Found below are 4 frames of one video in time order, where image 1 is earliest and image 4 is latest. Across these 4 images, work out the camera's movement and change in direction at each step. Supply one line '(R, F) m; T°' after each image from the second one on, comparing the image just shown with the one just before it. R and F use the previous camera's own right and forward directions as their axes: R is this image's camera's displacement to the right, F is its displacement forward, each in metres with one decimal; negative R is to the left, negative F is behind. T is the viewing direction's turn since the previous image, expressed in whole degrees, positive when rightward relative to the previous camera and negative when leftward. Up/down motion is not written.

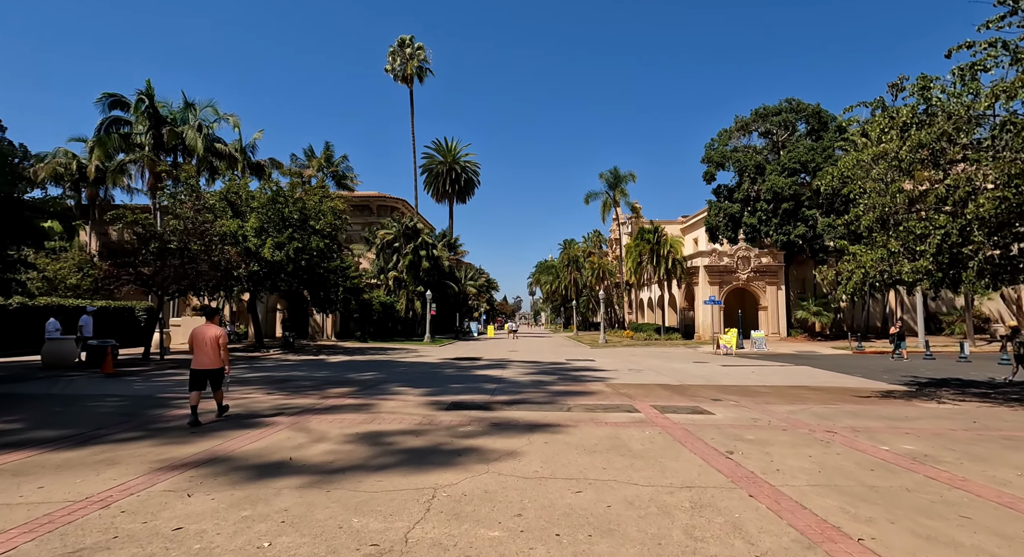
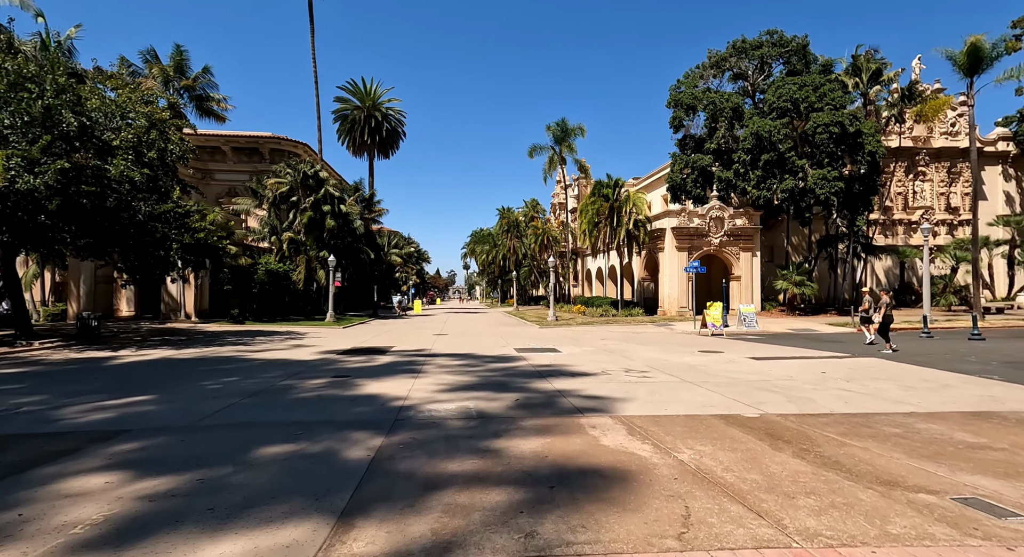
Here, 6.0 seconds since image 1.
(+0.3, +8.4) m; +7°
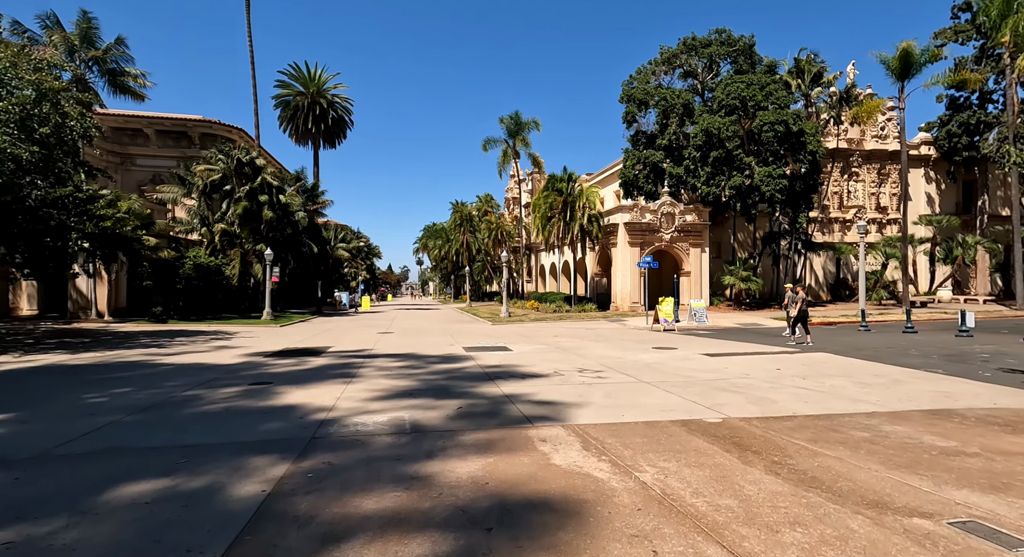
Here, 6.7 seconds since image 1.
(+0.2, +0.9) m; +5°
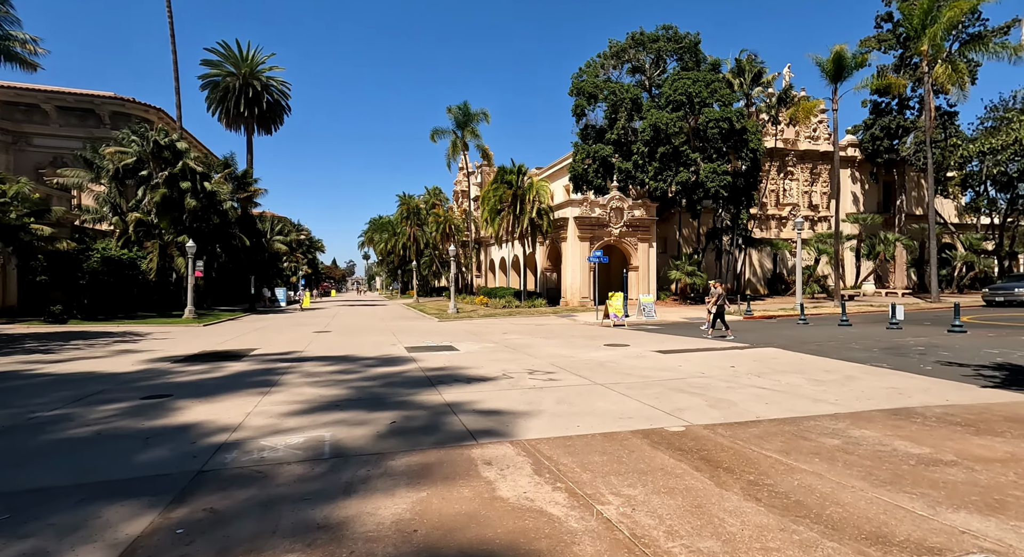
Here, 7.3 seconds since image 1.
(+0.1, +0.9) m; +5°
